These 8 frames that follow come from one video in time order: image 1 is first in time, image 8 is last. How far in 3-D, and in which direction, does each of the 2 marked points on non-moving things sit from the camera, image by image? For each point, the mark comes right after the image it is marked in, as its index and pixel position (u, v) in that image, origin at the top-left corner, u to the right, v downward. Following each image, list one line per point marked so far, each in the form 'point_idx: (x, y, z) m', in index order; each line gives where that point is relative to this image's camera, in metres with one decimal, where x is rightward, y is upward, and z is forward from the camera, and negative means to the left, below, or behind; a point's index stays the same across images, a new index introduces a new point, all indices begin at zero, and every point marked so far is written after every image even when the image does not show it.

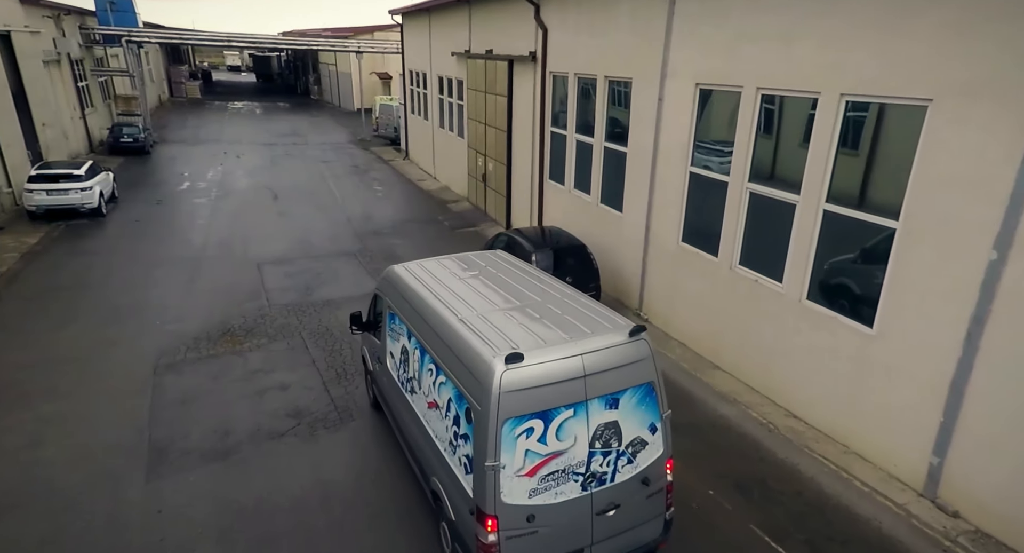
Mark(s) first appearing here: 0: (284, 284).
0: (-5.1, -0.2, +13.7) m
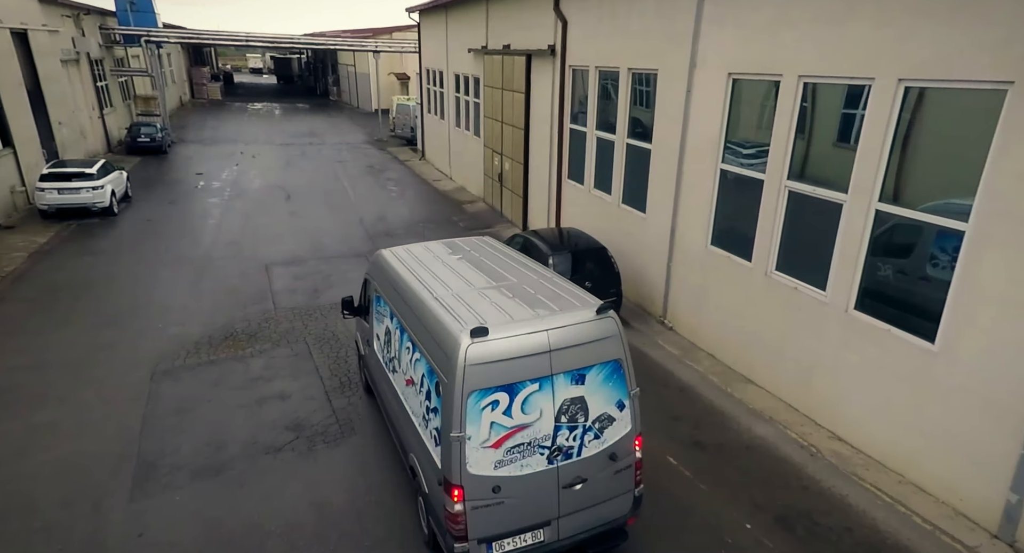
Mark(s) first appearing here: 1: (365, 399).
0: (-4.7, -0.2, +13.2) m
1: (-2.0, -1.7, +8.4) m
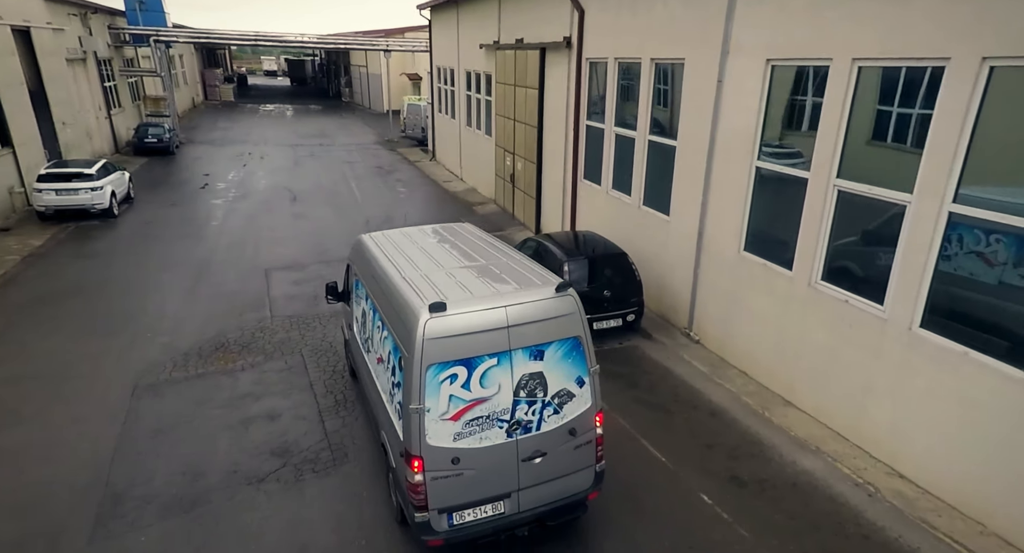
0: (-4.5, -0.3, +12.5) m
1: (-1.9, -1.8, +7.6) m
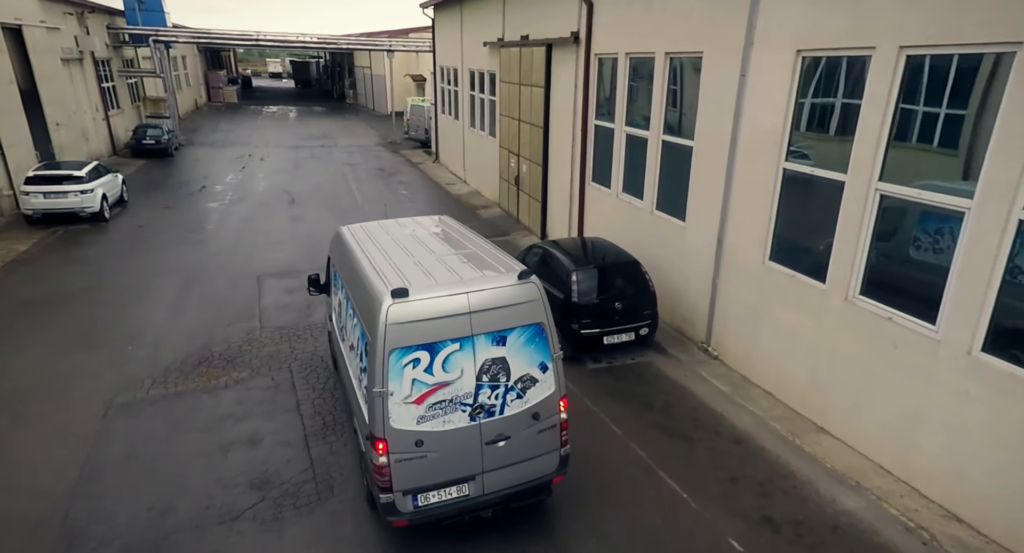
0: (-4.4, -0.5, +11.9) m
1: (-1.8, -1.9, +6.9) m
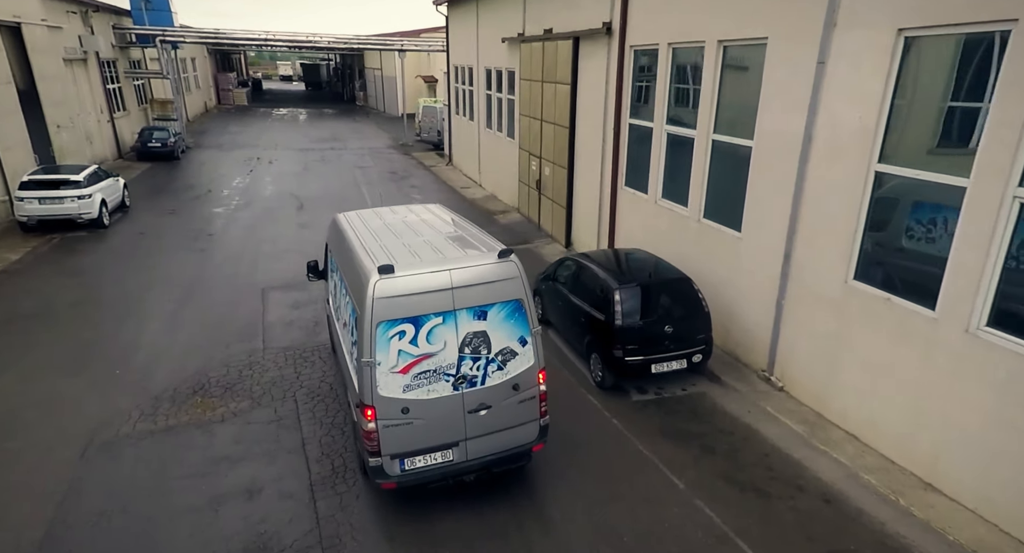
0: (-3.9, -0.7, +10.9) m
1: (-1.4, -2.1, +5.9) m
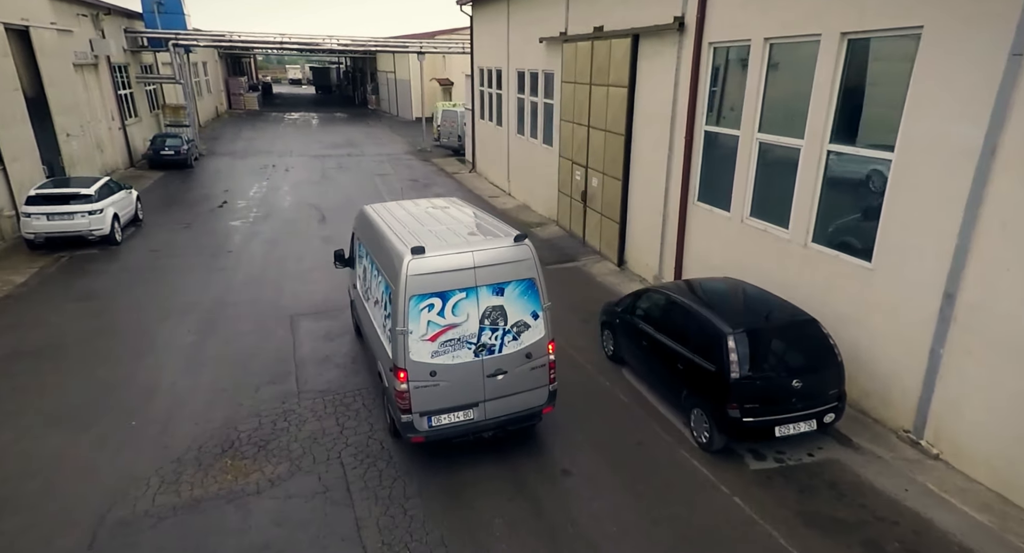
0: (-2.9, -1.2, +9.7) m
1: (-0.5, -2.5, +4.7) m
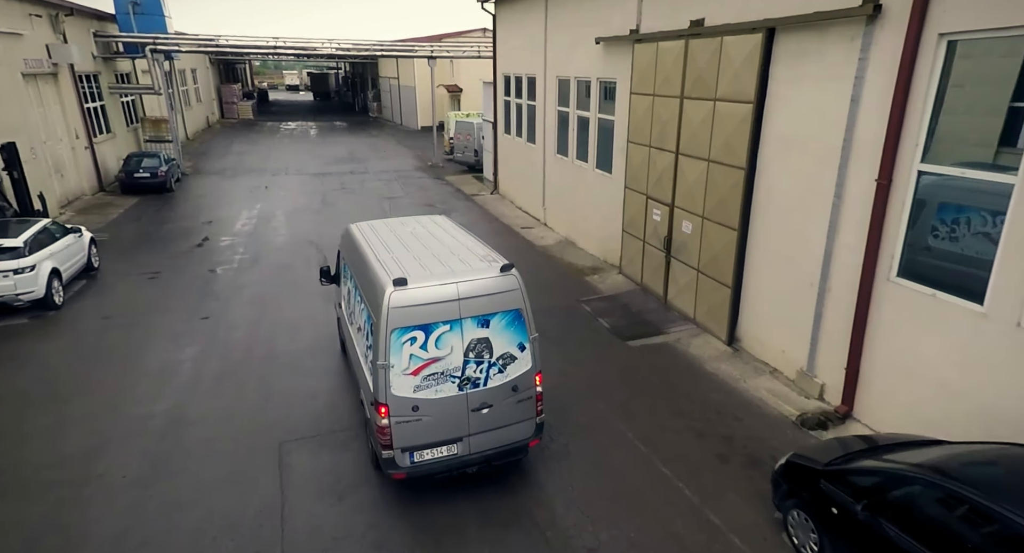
0: (-1.8, -2.5, +6.1) m
1: (+0.7, -3.8, +1.0) m
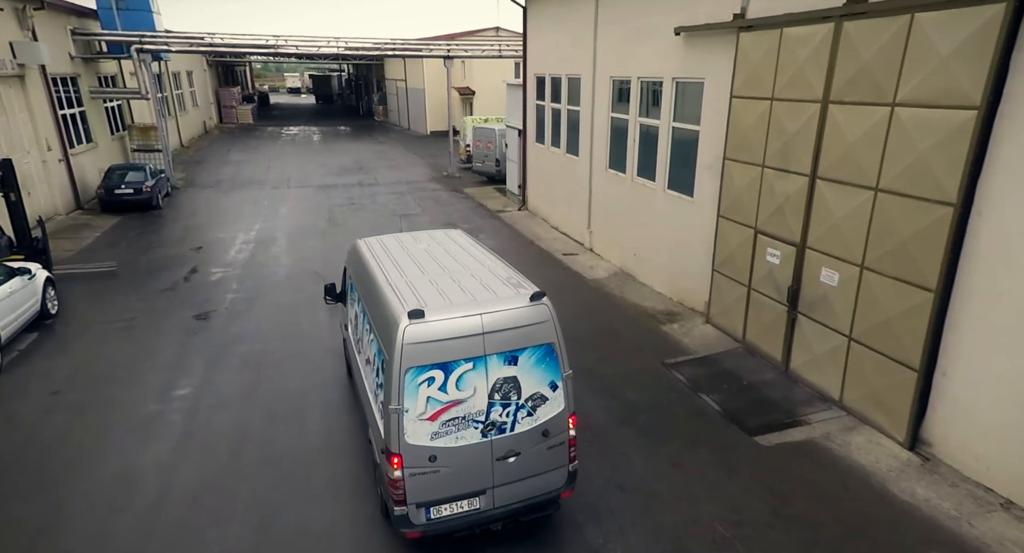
0: (-0.7, -3.4, +3.2) m
1: (+1.7, -4.7, -1.8) m
